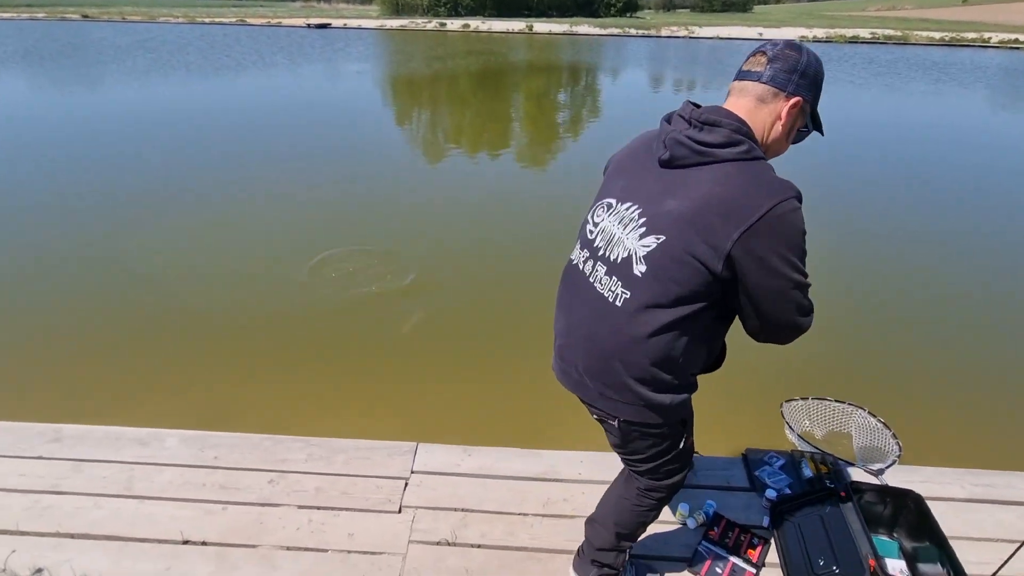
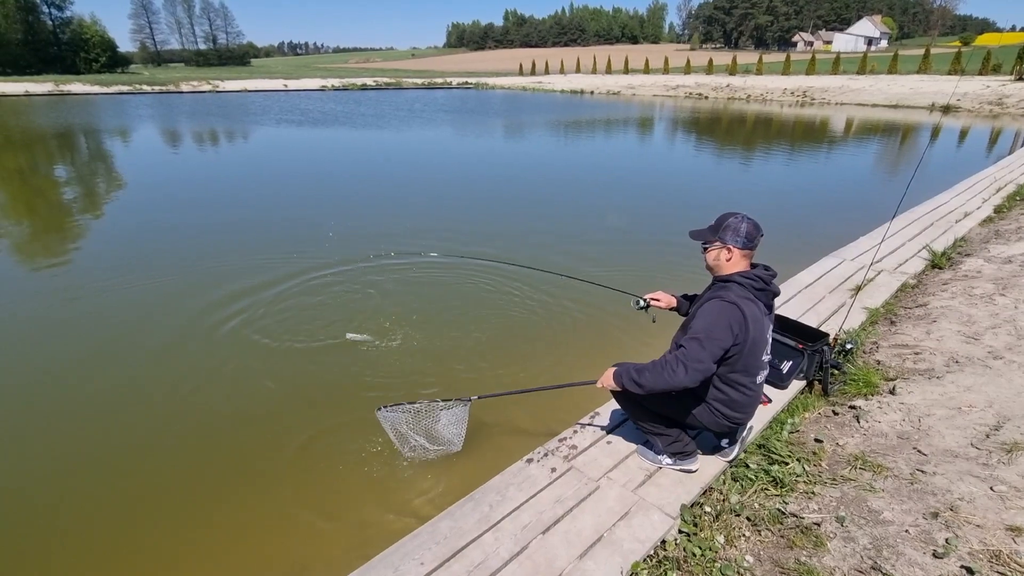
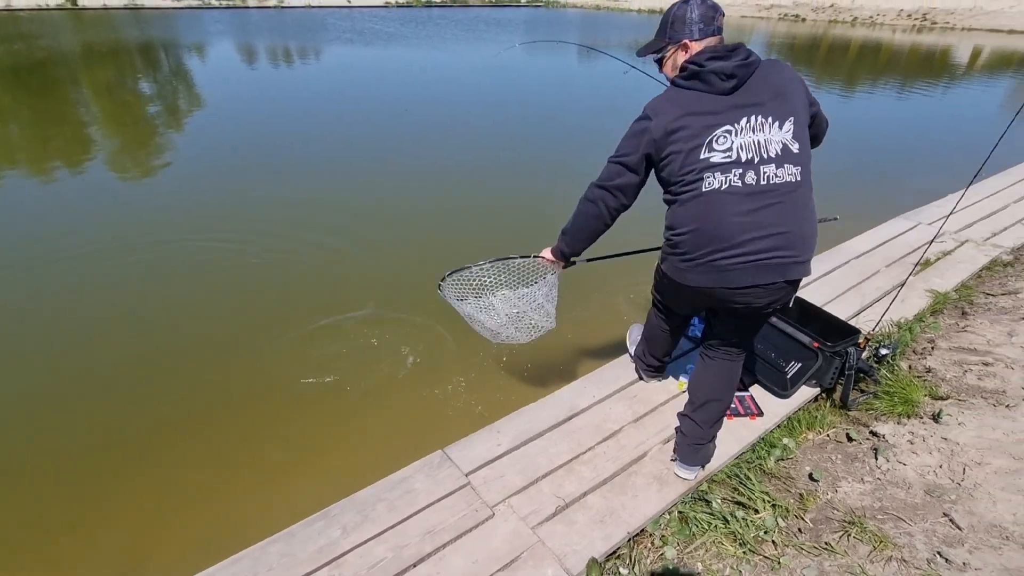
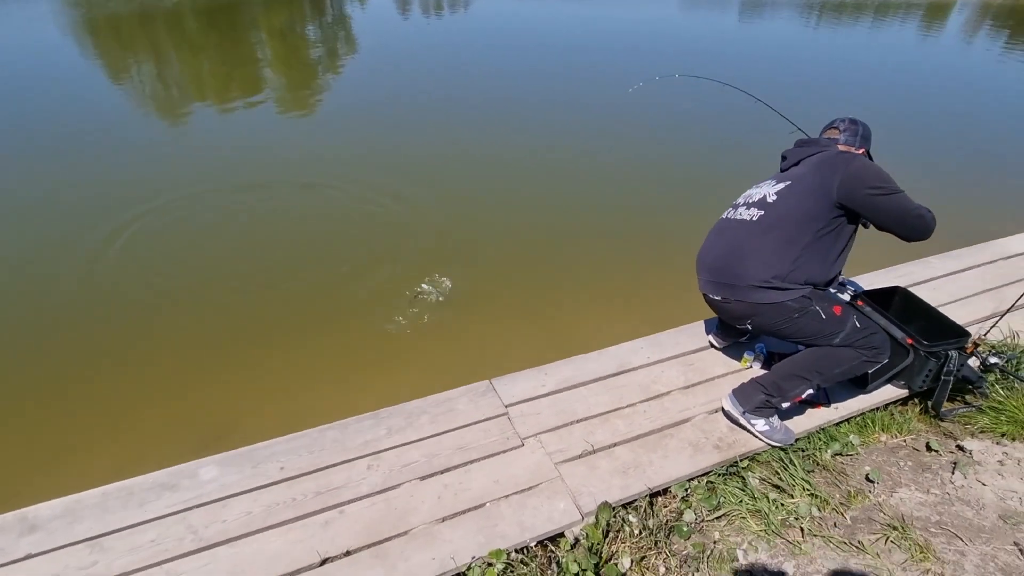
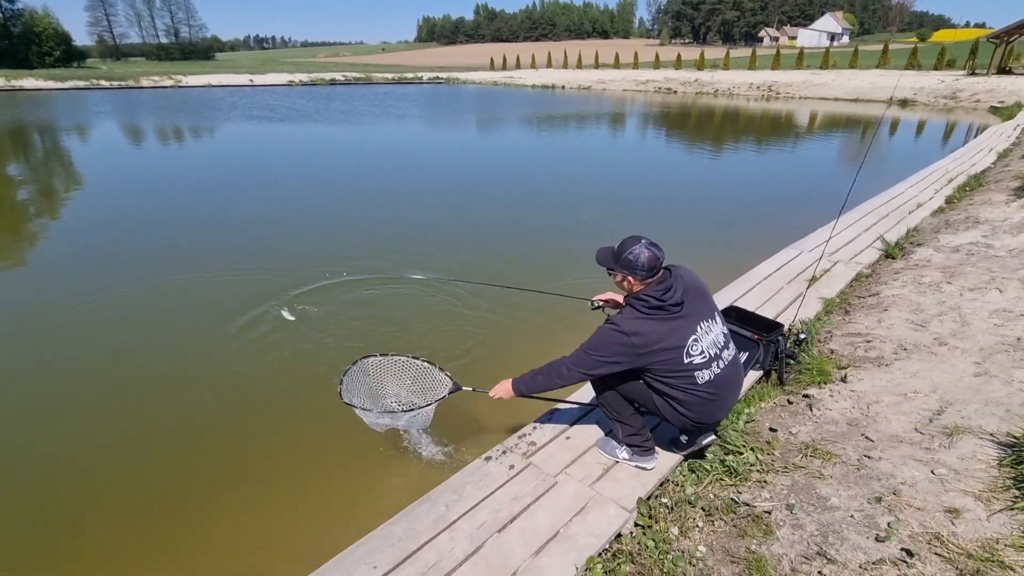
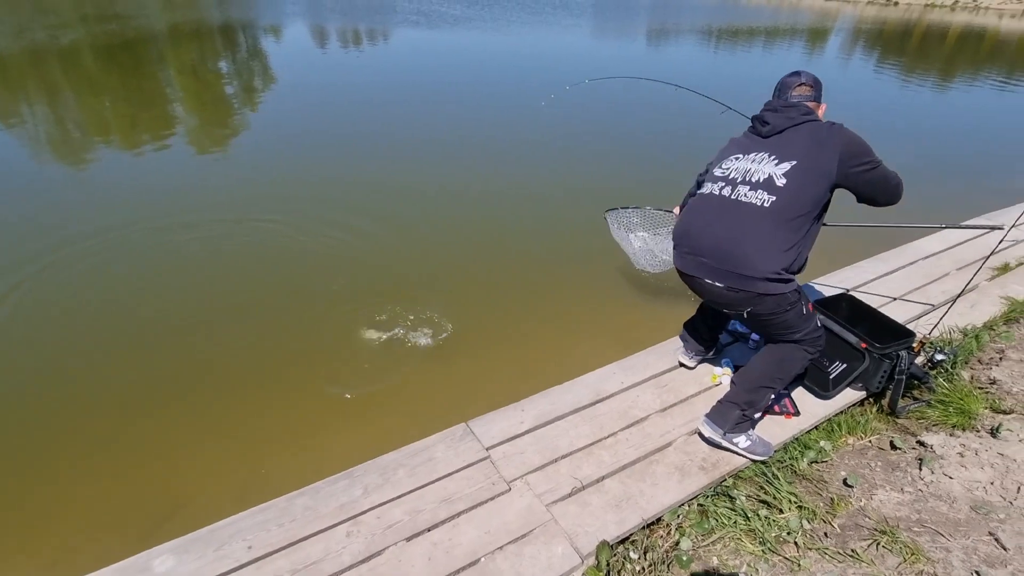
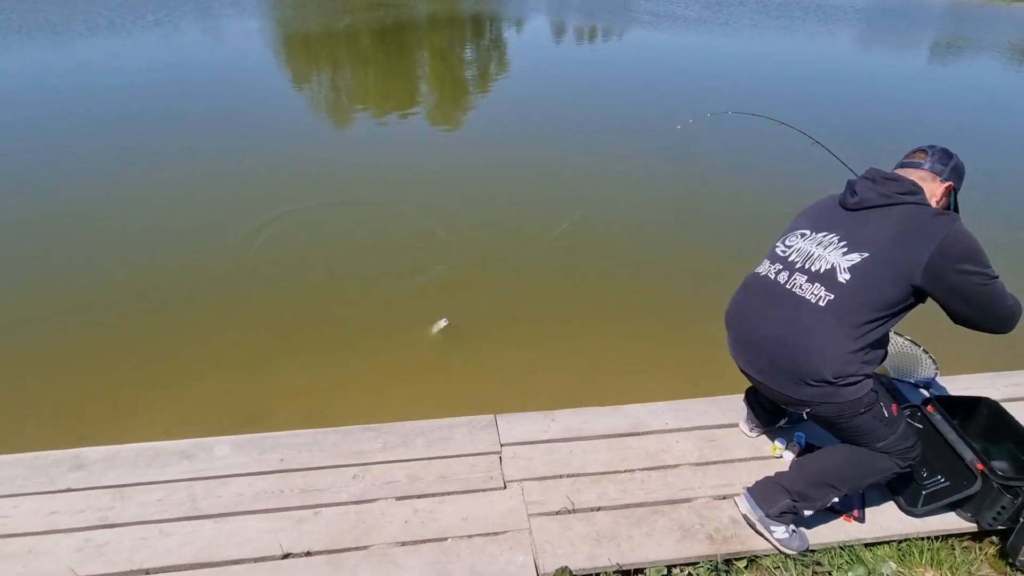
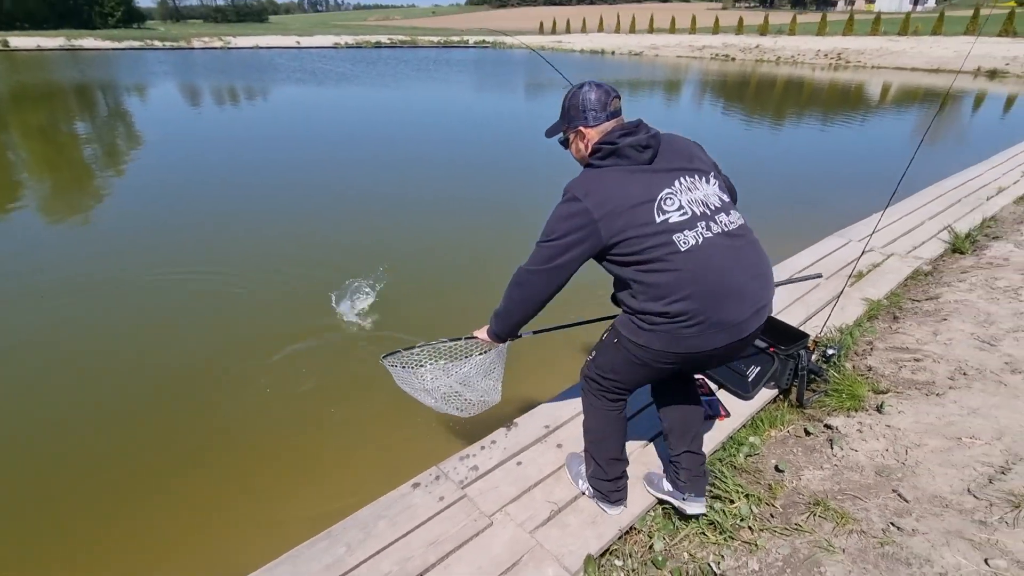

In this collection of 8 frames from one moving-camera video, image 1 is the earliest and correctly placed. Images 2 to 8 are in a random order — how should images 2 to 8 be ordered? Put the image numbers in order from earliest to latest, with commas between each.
7, 4, 6, 3, 8, 5, 2
